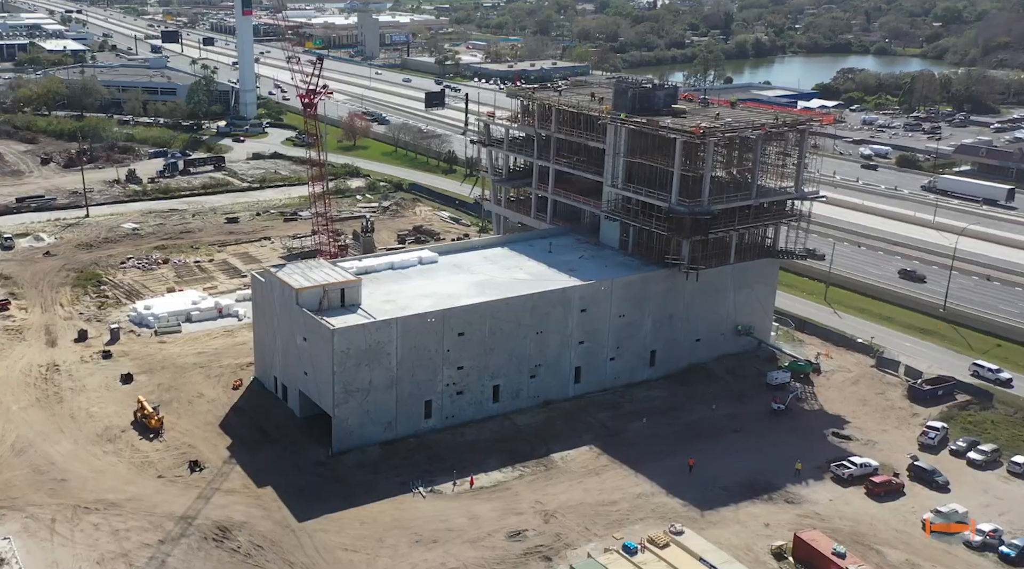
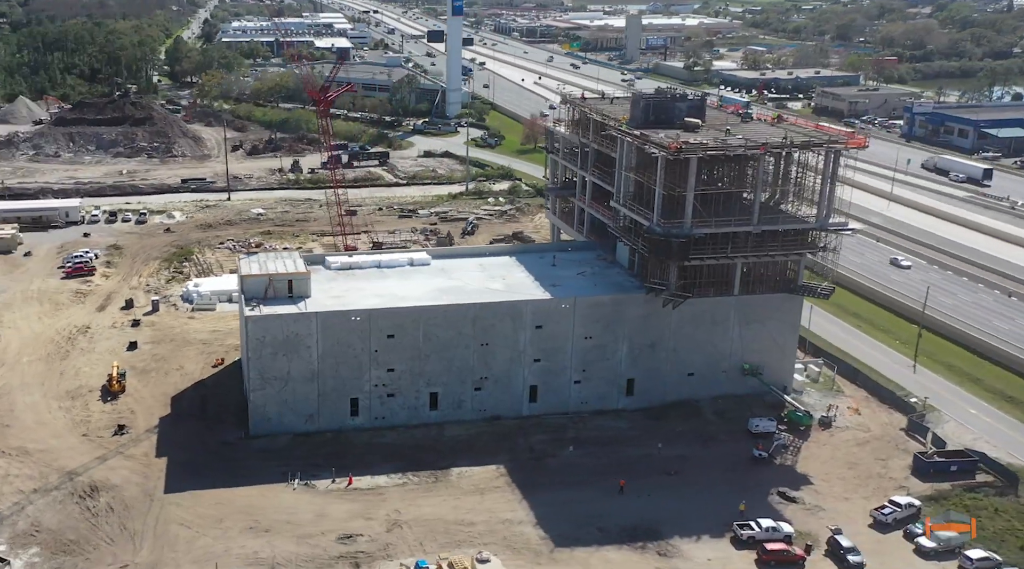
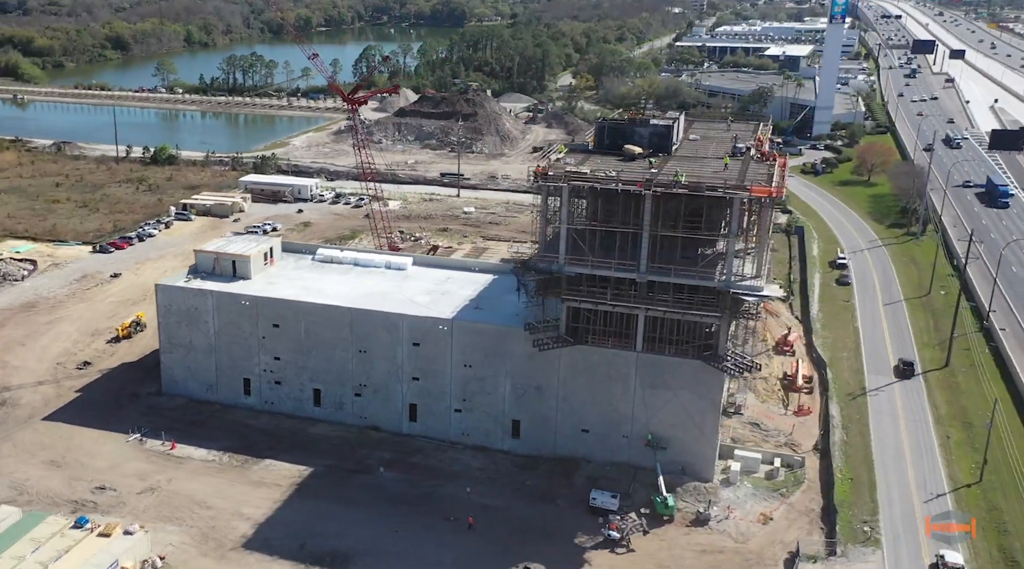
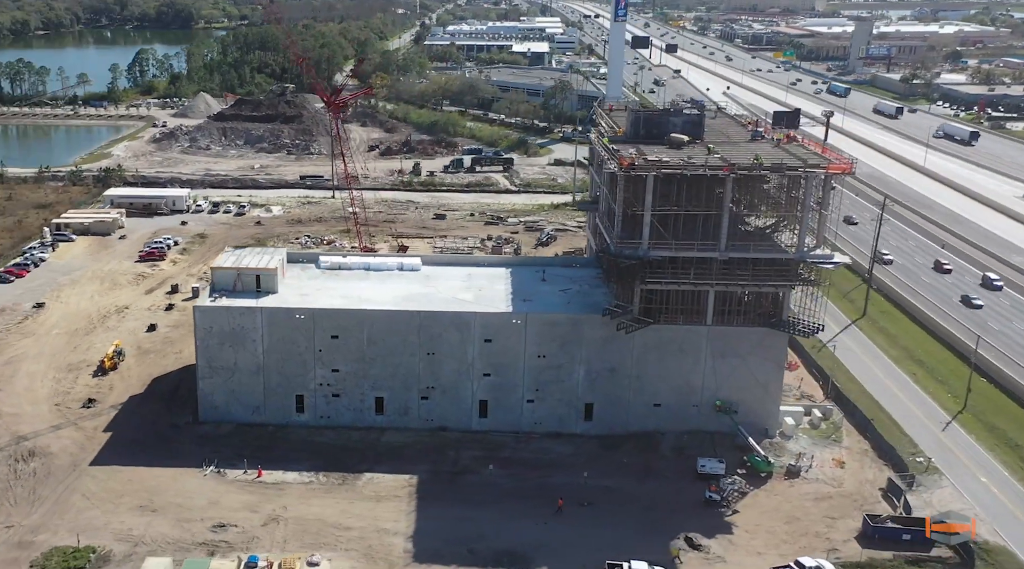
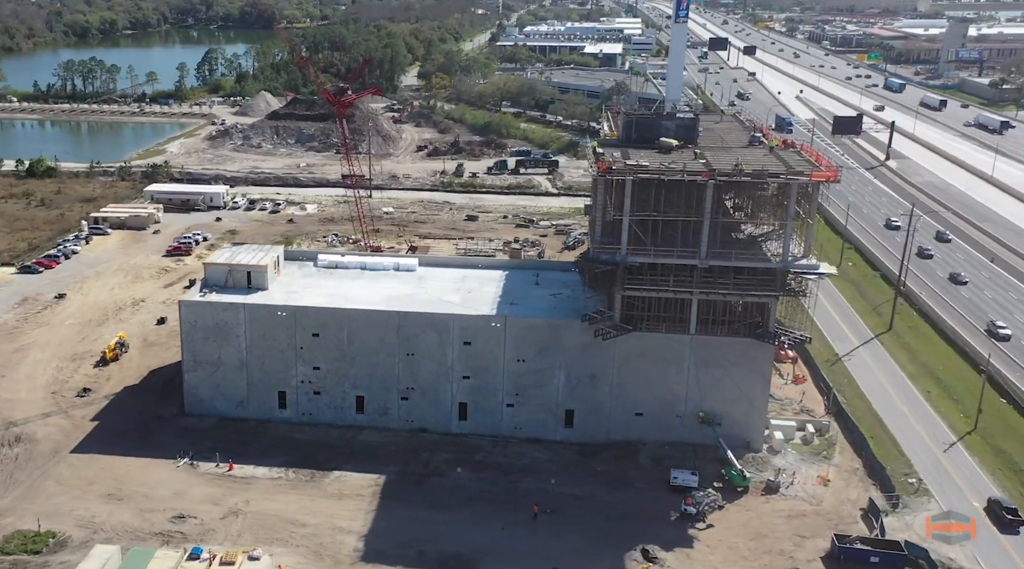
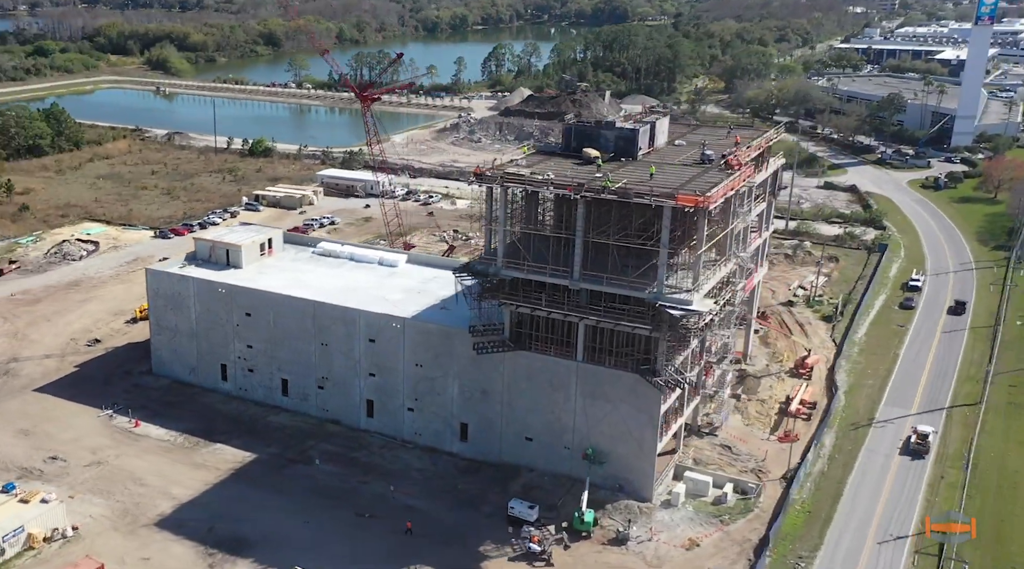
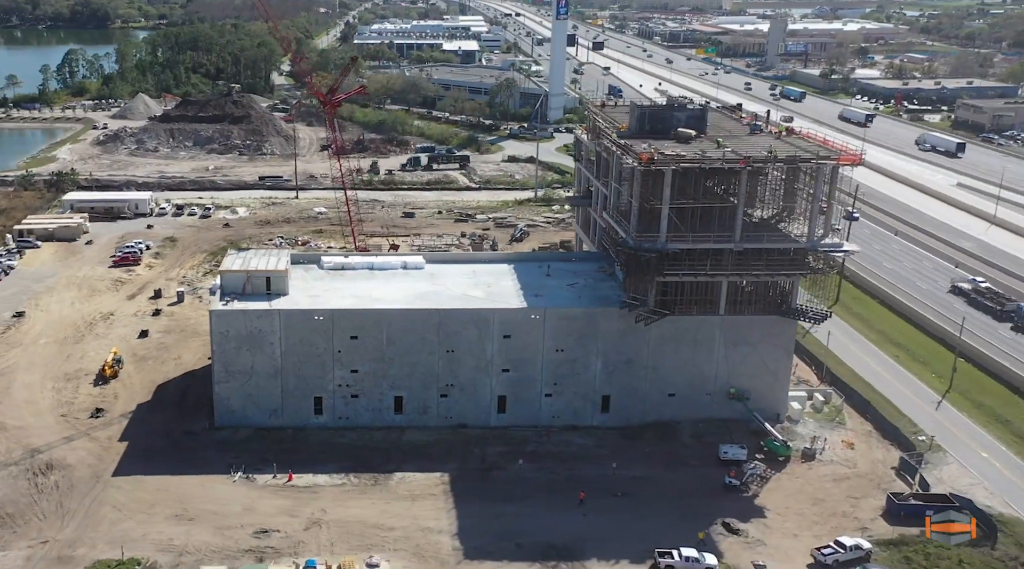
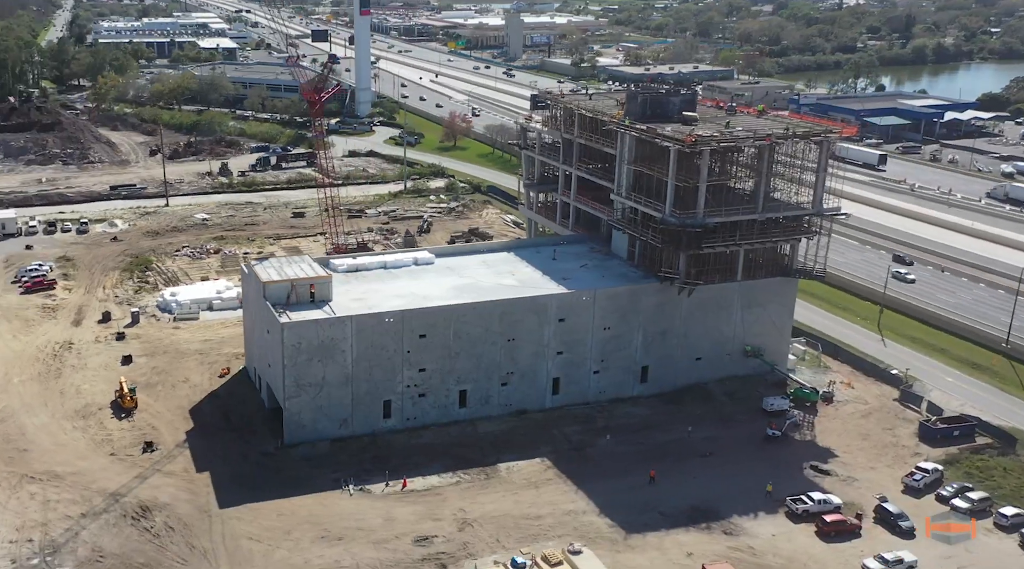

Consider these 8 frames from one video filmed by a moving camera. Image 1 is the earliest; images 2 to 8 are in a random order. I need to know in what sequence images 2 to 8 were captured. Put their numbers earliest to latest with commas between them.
8, 2, 7, 4, 5, 3, 6
